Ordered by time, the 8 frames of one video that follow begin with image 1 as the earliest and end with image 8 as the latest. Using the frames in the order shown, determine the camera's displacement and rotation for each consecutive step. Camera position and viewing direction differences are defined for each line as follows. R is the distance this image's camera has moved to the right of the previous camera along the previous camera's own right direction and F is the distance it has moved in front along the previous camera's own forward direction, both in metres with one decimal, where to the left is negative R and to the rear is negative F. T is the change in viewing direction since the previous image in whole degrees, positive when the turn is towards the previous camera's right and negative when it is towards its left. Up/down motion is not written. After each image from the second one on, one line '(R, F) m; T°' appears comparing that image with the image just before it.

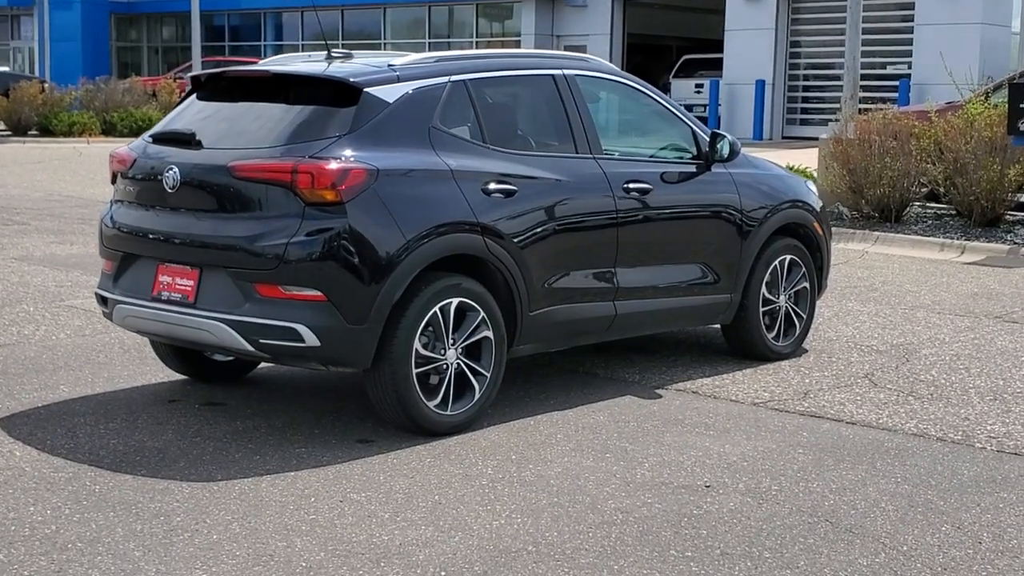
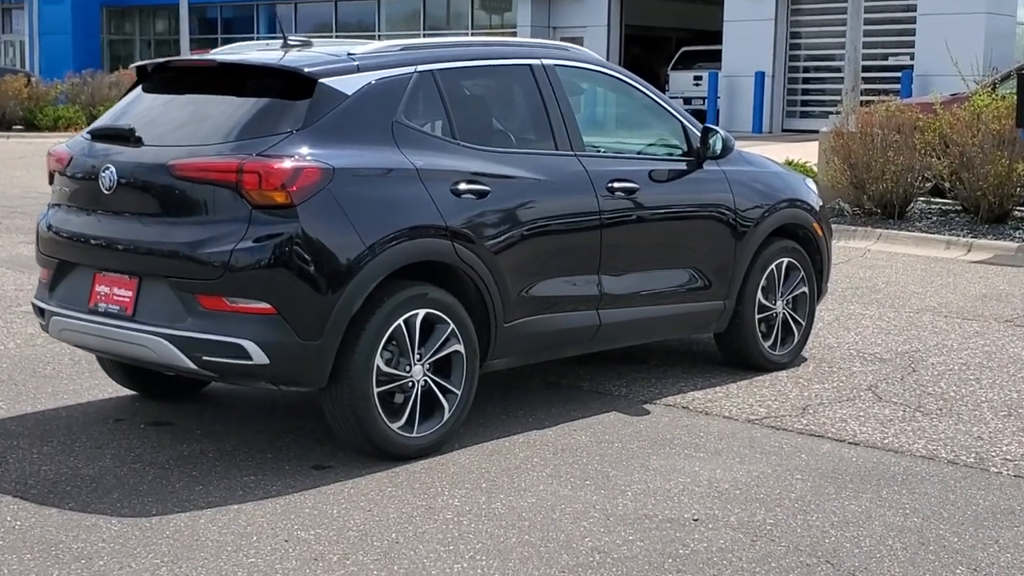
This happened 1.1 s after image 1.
(+0.1, +0.5) m; 0°
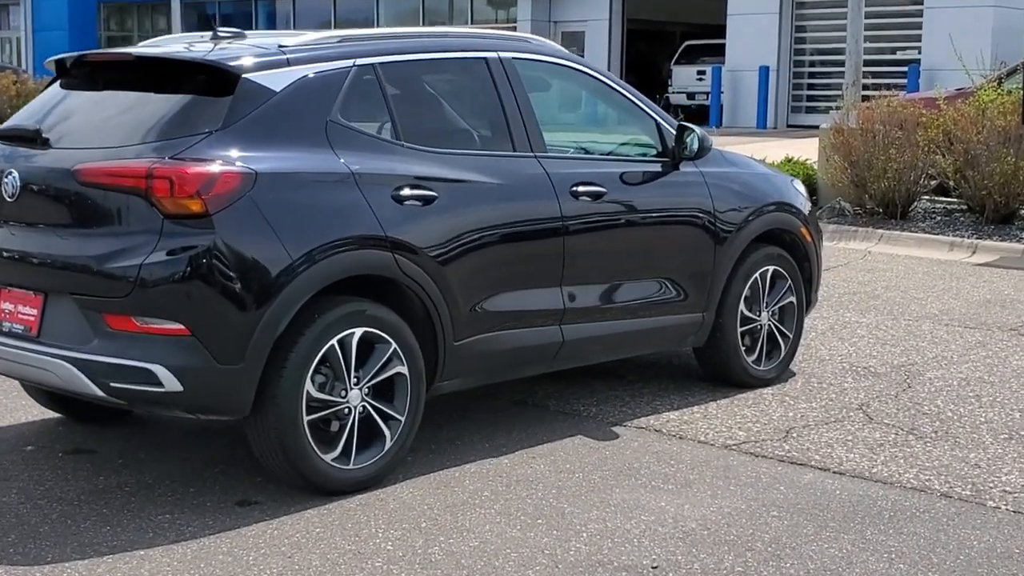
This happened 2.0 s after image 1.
(+0.2, +0.5) m; 0°
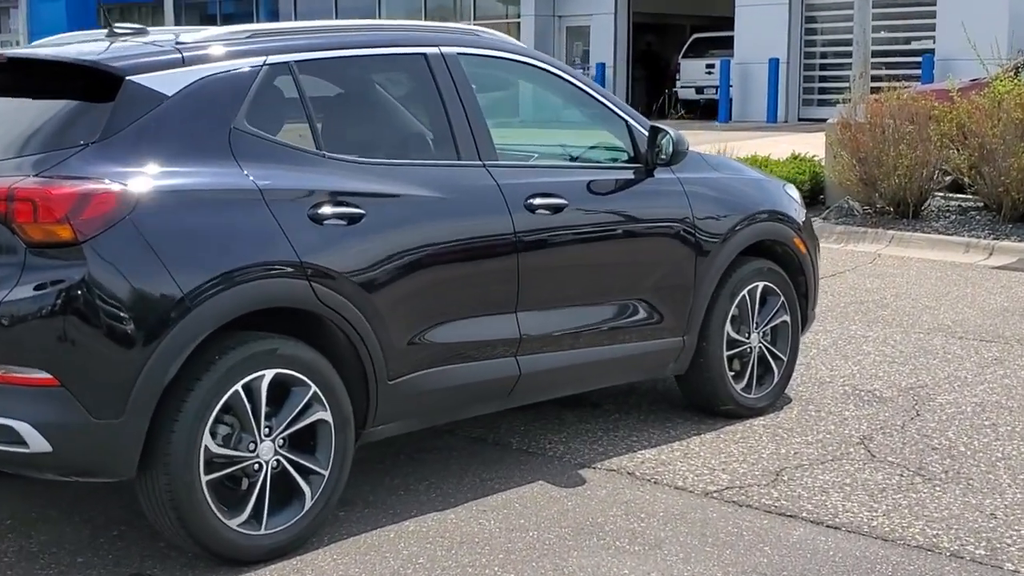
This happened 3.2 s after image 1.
(+0.2, +0.7) m; -1°
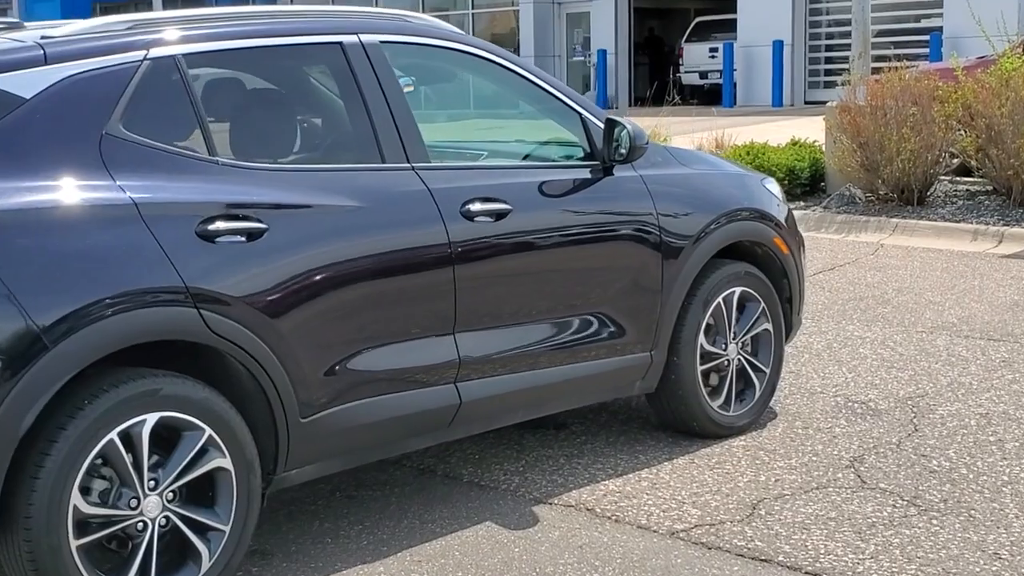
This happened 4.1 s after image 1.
(+0.2, +0.6) m; -1°
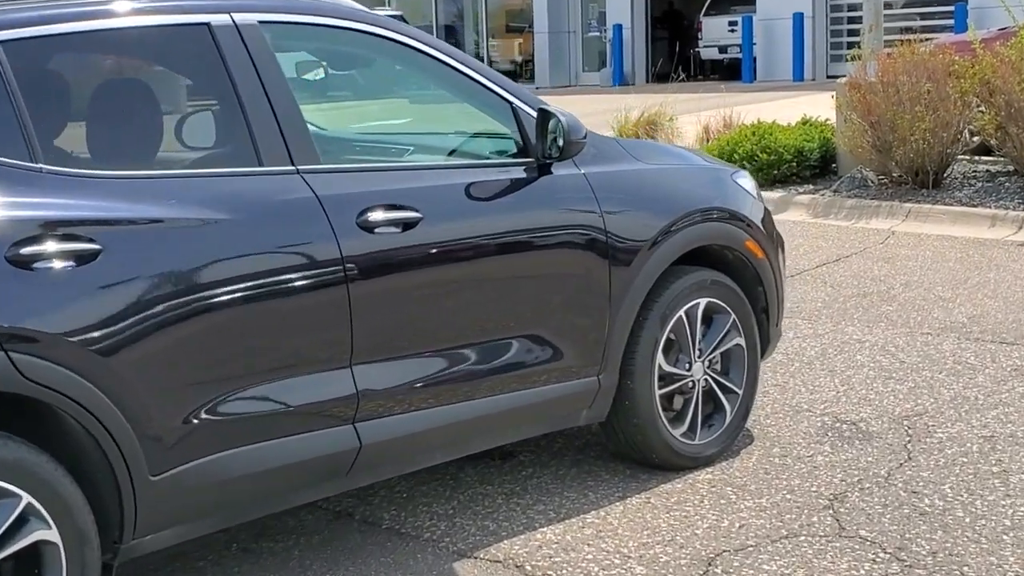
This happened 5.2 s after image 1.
(+0.3, +0.7) m; -1°
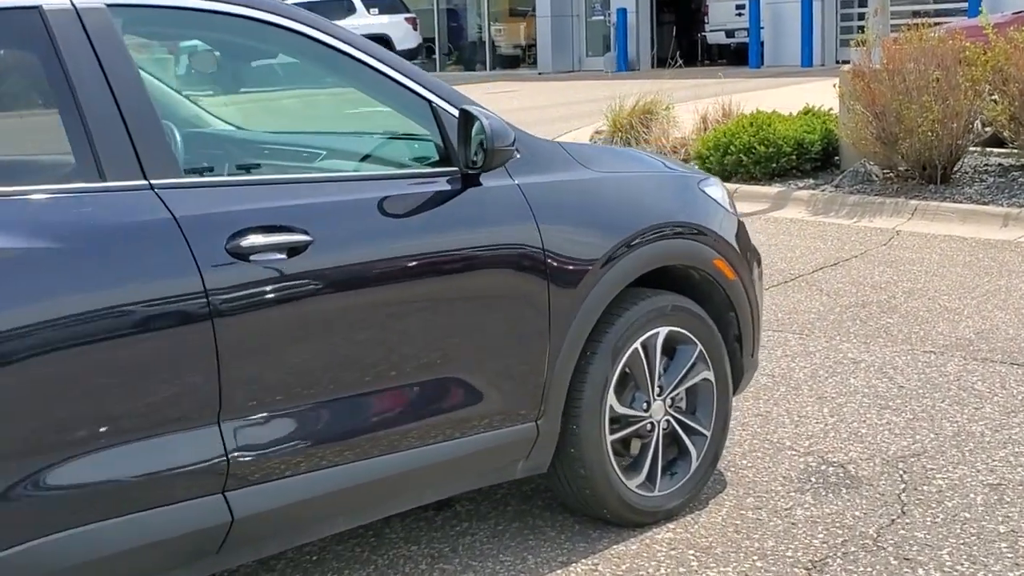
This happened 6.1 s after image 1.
(+0.2, +0.7) m; 0°
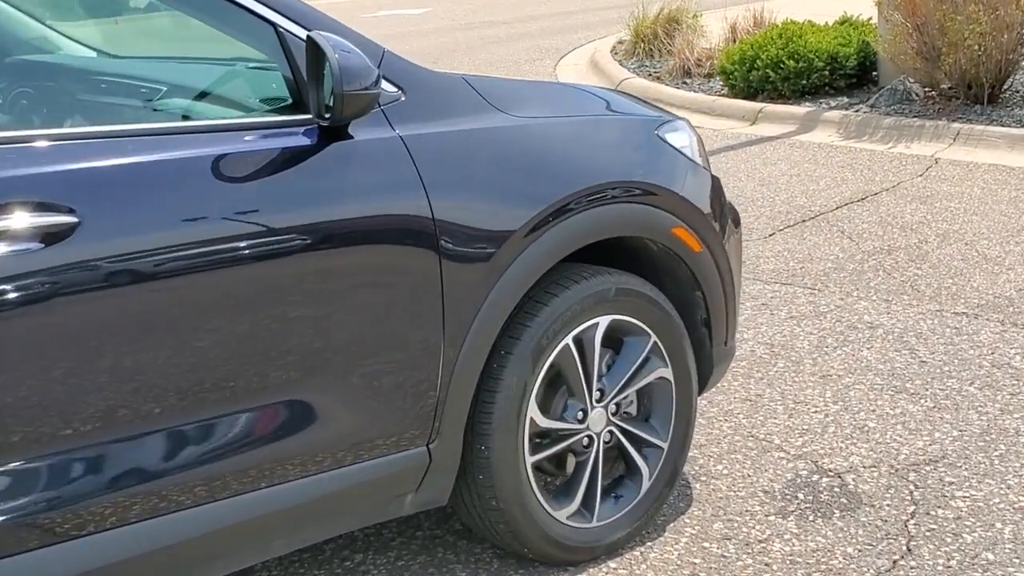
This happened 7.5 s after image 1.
(+0.3, +0.9) m; -2°
